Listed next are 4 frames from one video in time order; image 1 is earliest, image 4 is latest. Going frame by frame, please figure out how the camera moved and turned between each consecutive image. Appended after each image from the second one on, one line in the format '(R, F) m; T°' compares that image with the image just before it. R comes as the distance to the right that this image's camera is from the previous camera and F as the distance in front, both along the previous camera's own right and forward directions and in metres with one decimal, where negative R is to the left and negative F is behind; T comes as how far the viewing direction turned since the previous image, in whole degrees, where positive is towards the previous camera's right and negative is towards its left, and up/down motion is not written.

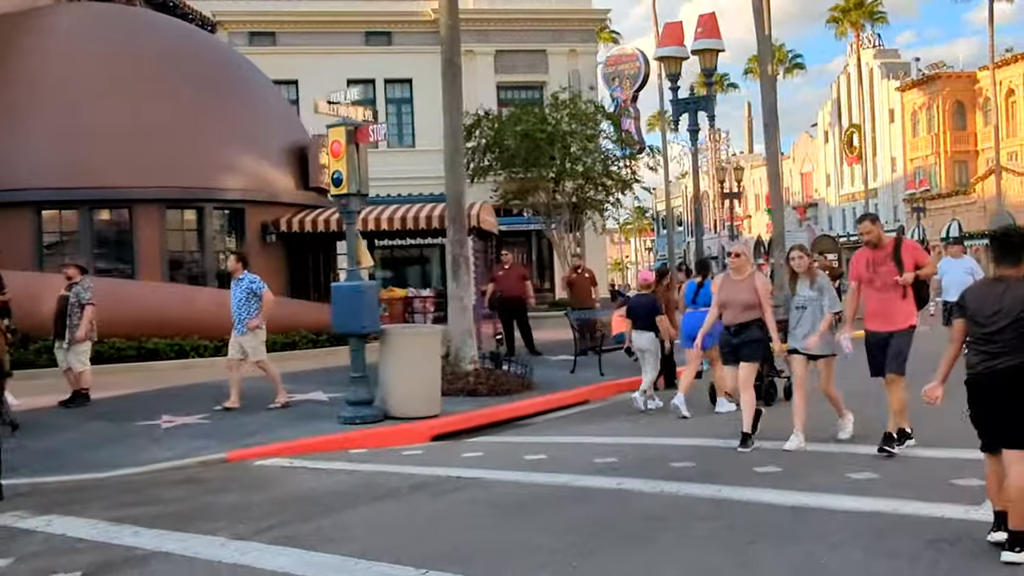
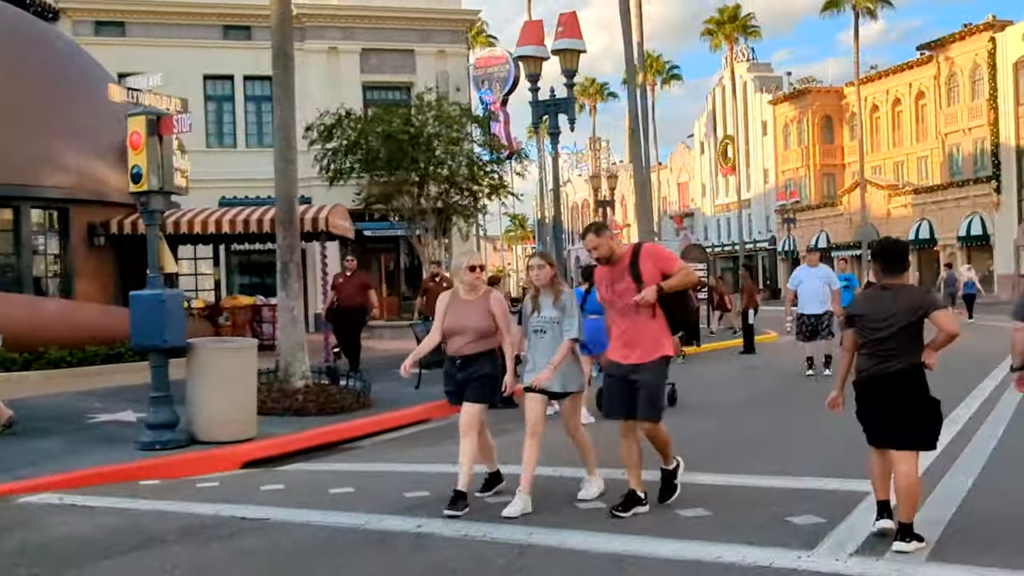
(+0.7, +1.0) m; +6°
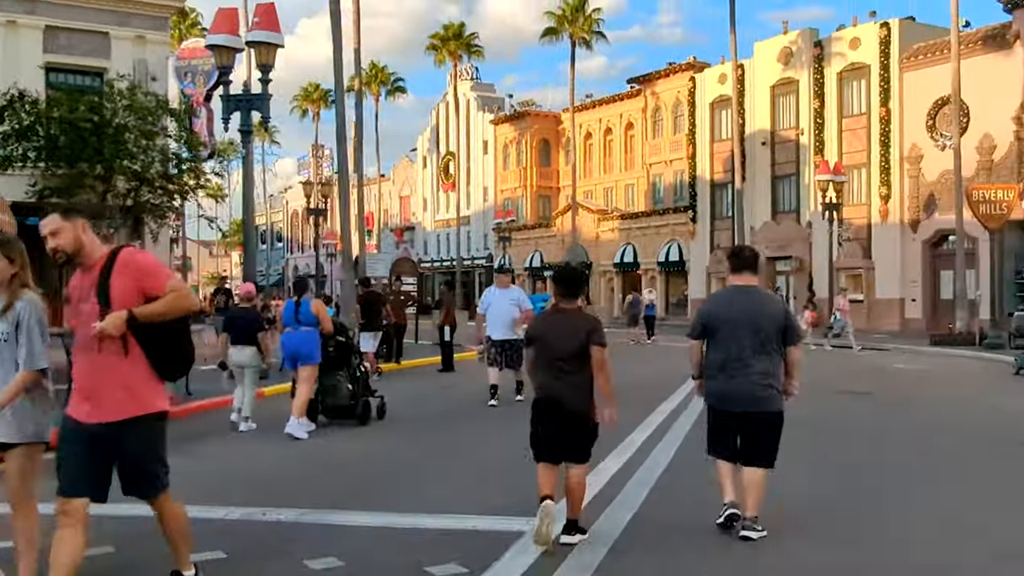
(+0.6, +0.8) m; +16°
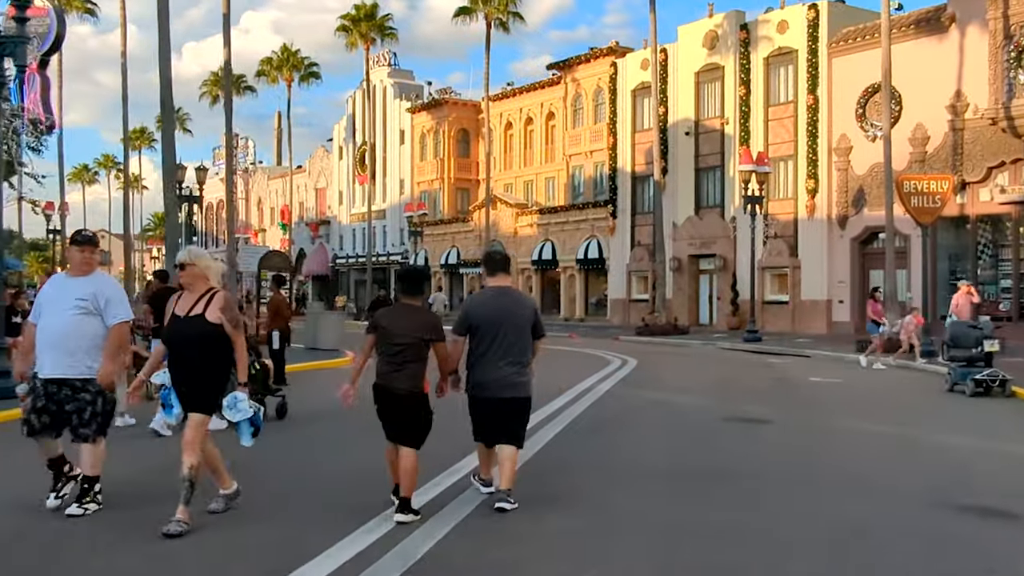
(+1.4, +2.8) m; +3°
